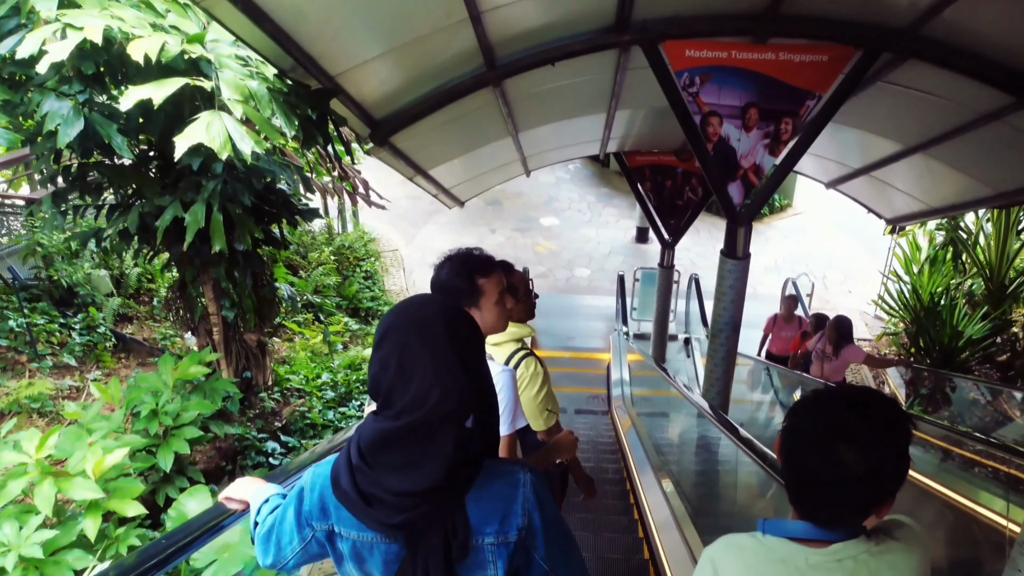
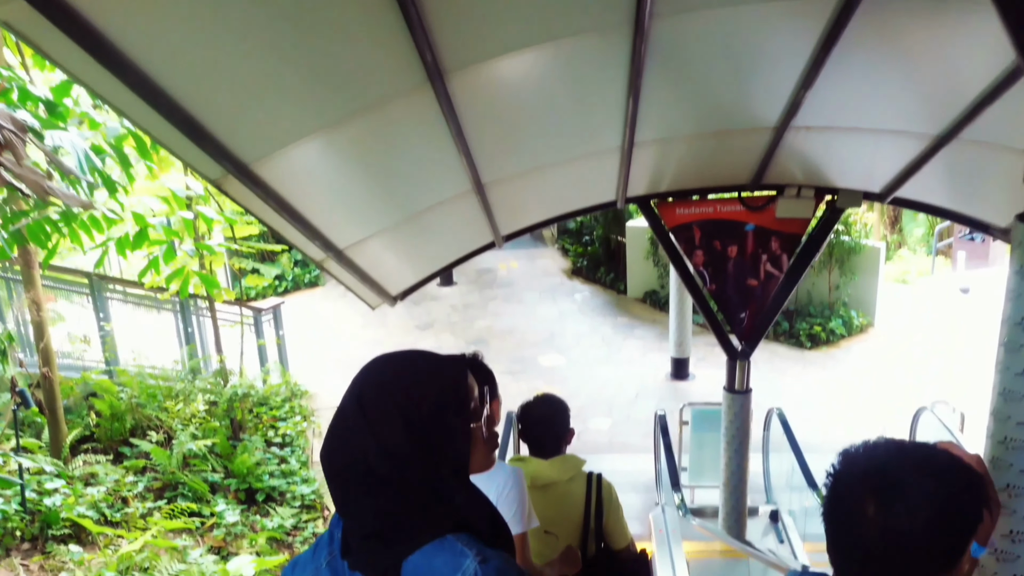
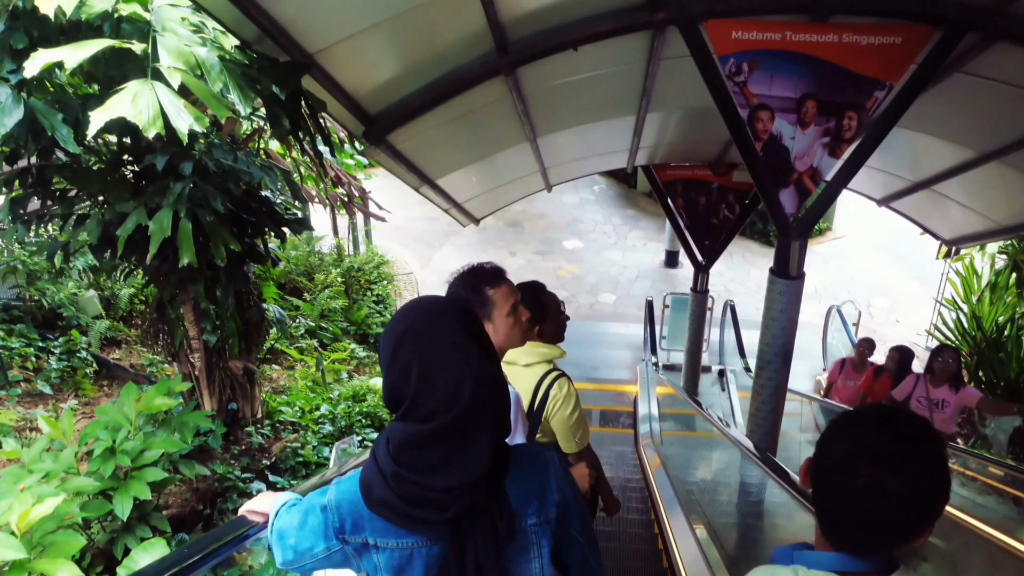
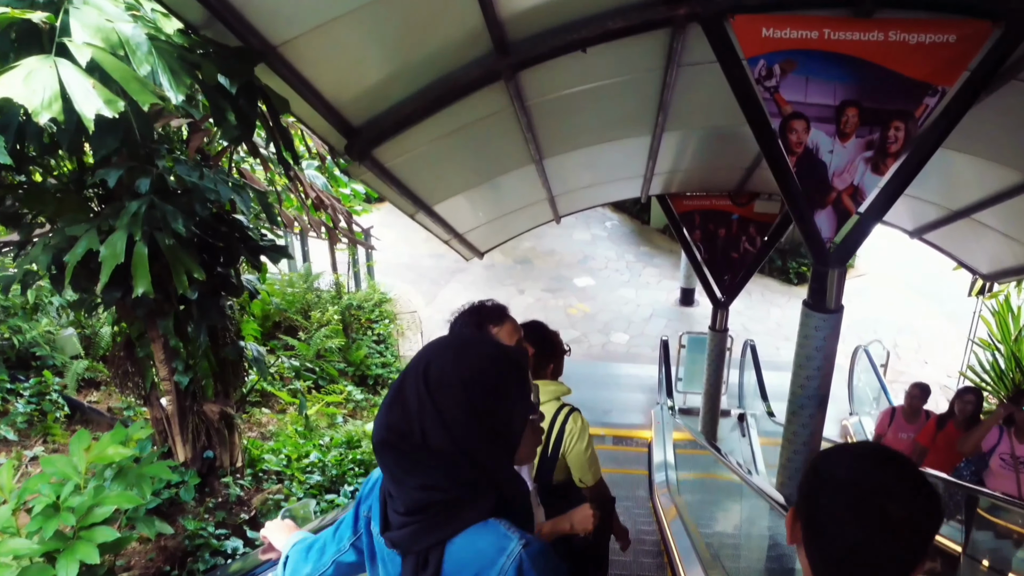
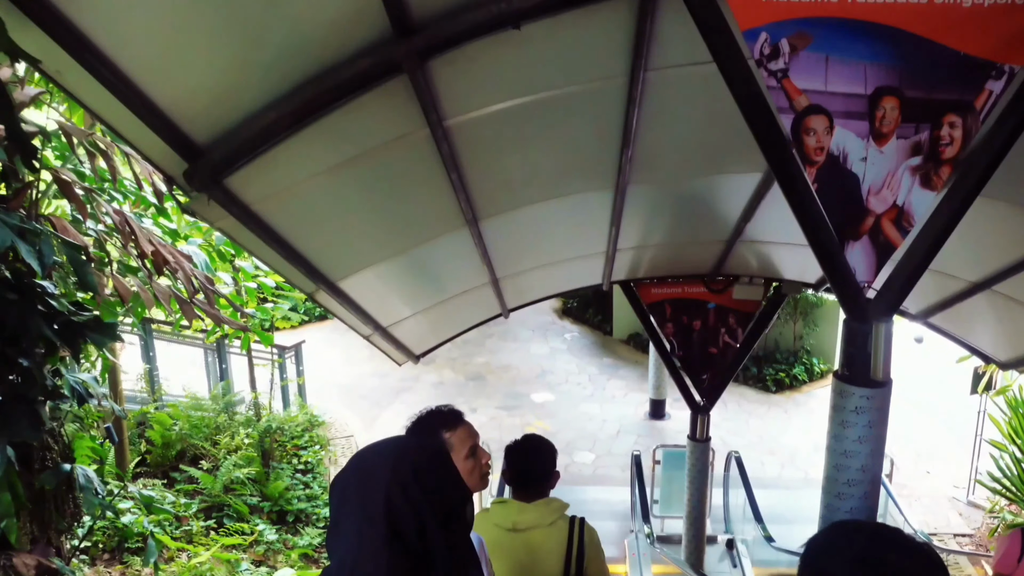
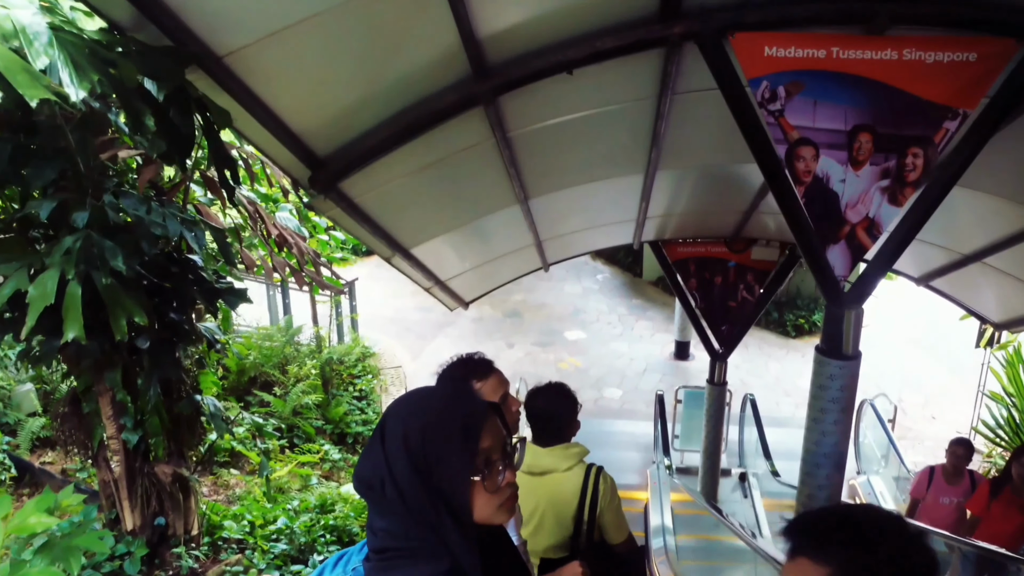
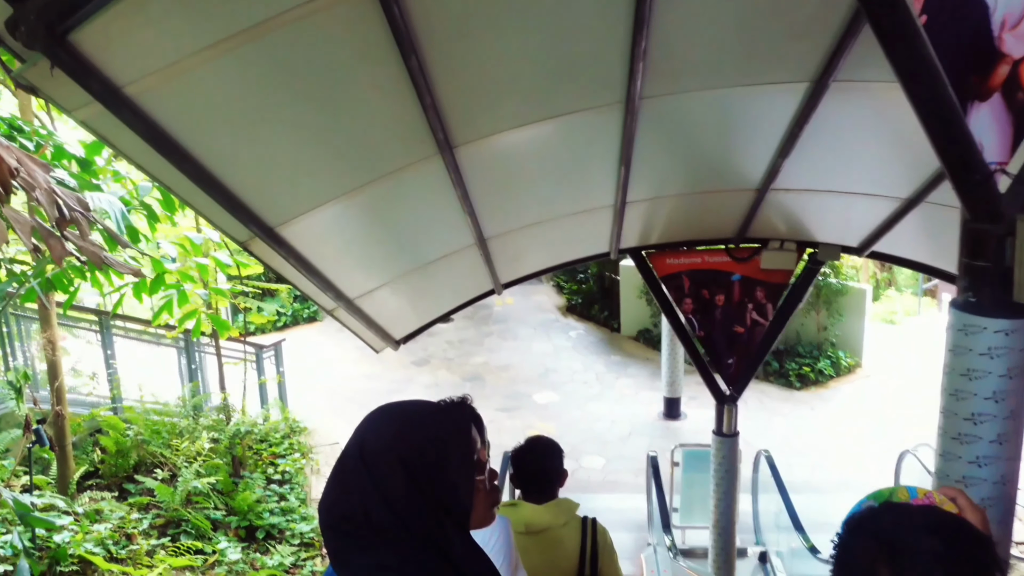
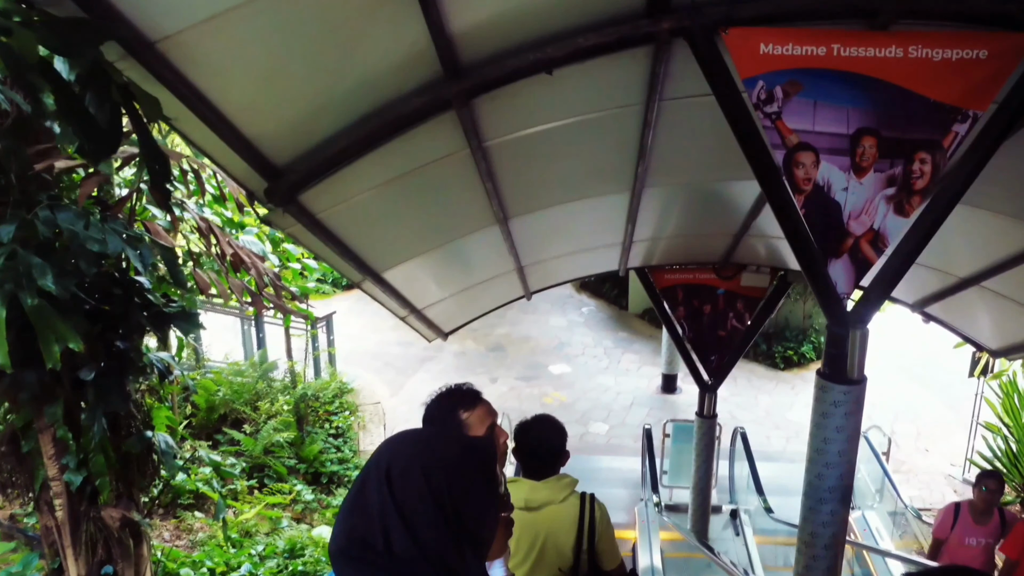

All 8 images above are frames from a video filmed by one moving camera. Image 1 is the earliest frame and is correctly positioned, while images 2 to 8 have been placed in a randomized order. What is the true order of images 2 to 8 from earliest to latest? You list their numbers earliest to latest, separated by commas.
3, 4, 6, 8, 5, 7, 2
